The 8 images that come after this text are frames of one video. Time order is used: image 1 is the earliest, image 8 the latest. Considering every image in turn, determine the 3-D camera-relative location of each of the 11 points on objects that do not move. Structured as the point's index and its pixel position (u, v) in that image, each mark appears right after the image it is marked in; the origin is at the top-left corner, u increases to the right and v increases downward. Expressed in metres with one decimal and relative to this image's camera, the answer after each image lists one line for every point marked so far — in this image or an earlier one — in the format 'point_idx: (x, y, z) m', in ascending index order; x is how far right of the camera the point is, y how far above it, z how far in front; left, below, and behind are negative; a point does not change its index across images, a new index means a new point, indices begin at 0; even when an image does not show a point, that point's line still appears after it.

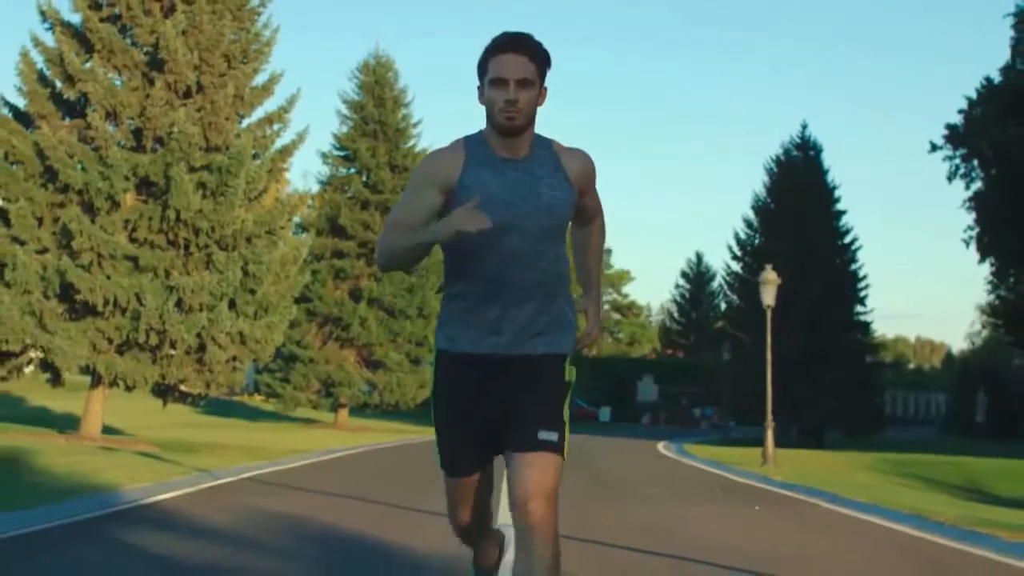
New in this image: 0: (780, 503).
0: (+3.5, -2.7, +17.5) m
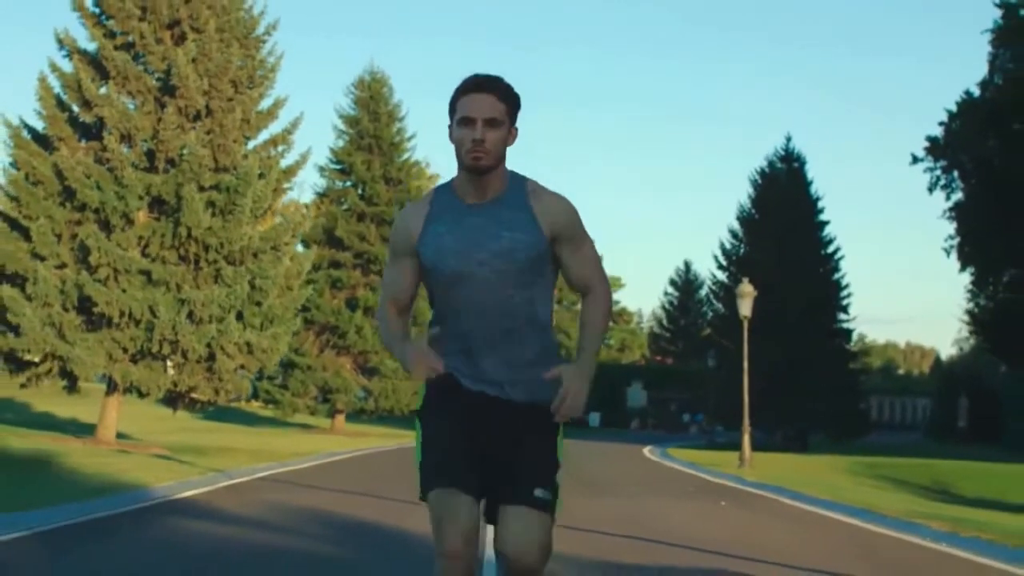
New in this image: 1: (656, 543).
0: (+3.4, -2.9, +19.2) m
1: (+1.5, -2.4, +13.8) m
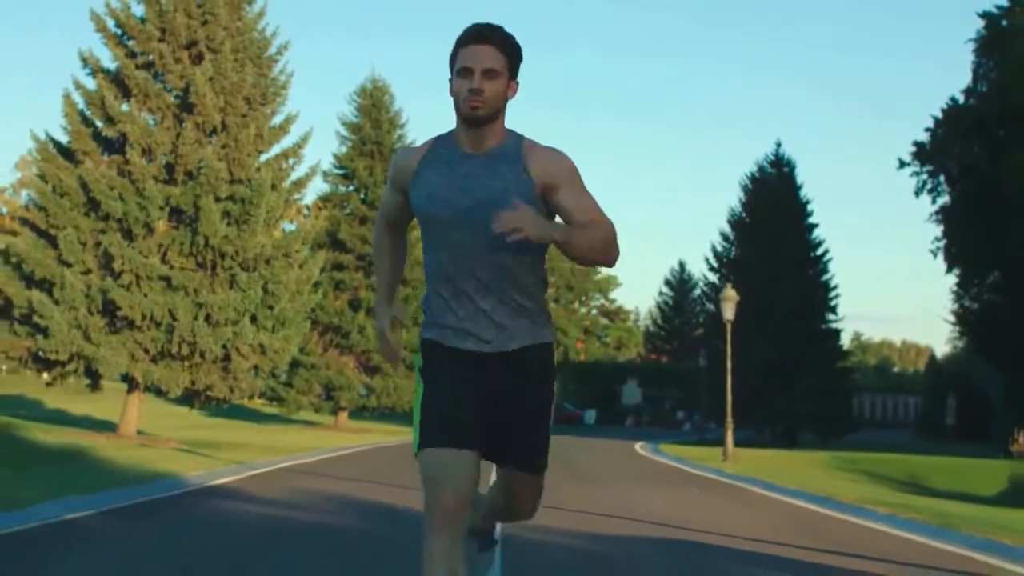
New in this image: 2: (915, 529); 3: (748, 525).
0: (+3.3, -3.1, +21.2) m
1: (+1.4, -2.6, +15.7) m
2: (+4.2, -2.5, +14.5) m
3: (+2.7, -2.6, +15.4) m
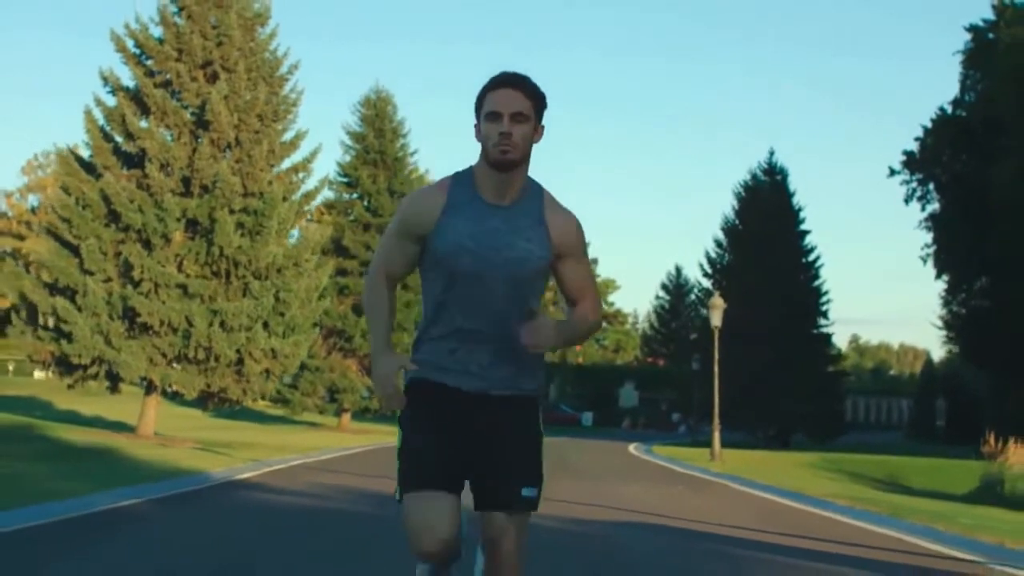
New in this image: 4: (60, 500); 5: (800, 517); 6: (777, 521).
0: (+3.3, -3.2, +23.0) m
1: (+1.4, -2.8, +17.5) m
2: (+4.2, -2.7, +16.2) m
3: (+2.6, -2.8, +17.2) m
4: (-5.3, -2.5, +16.3) m
5: (+3.5, -2.8, +17.0) m
6: (+3.2, -2.8, +16.7) m
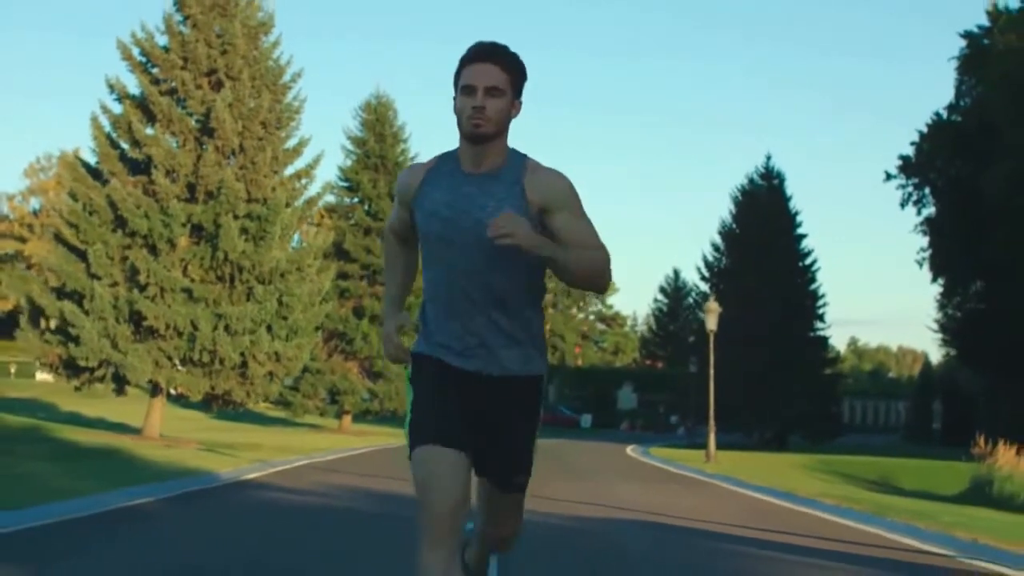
0: (+3.3, -3.3, +23.6) m
1: (+1.4, -2.8, +18.1) m
2: (+4.2, -2.8, +16.9) m
3: (+2.6, -2.8, +17.8) m
4: (-5.3, -2.5, +17.0) m
5: (+3.5, -2.9, +17.6) m
6: (+3.1, -2.8, +17.3) m
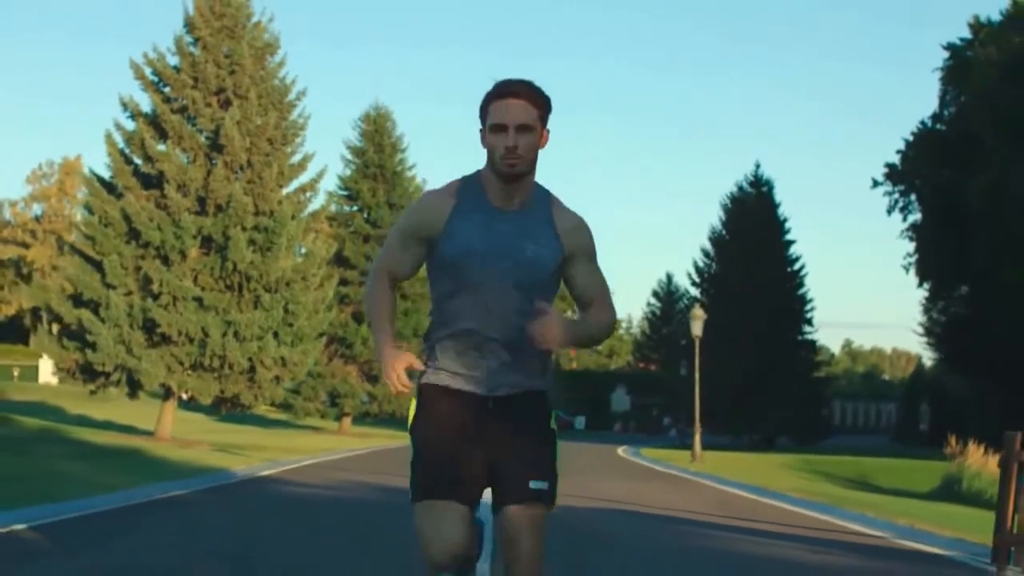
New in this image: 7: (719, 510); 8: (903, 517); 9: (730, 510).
0: (+3.2, -3.5, +25.4) m
1: (+1.3, -3.0, +19.9) m
2: (+4.1, -3.0, +18.6) m
3: (+2.5, -3.0, +19.6) m
4: (-5.4, -2.7, +18.7) m
5: (+3.4, -3.0, +19.4) m
6: (+3.0, -3.0, +19.1) m
7: (+2.8, -3.0, +19.0) m
8: (+4.7, -2.8, +17.1) m
9: (+2.9, -3.0, +19.2) m
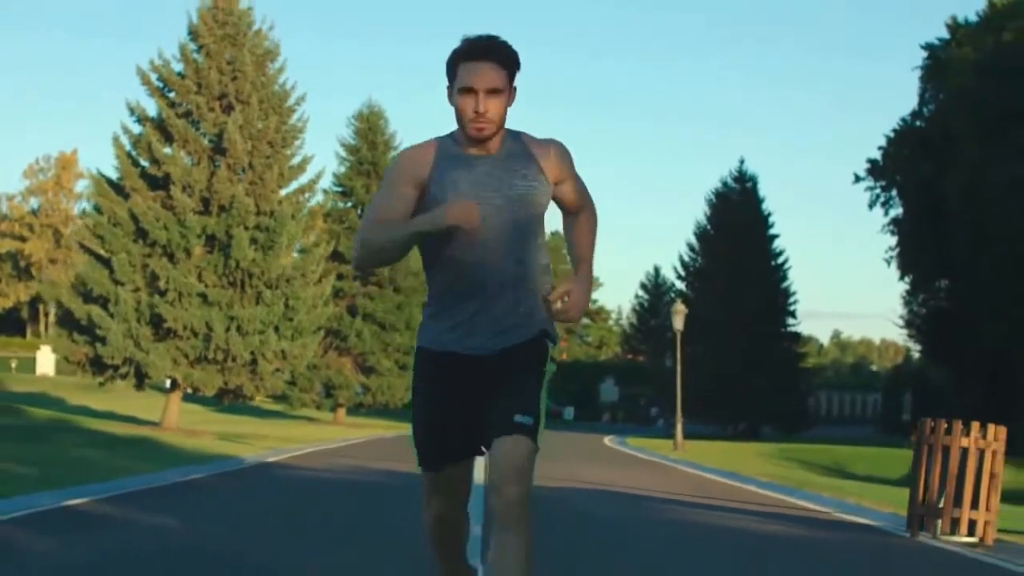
0: (+3.0, -3.5, +27.2) m
1: (+1.1, -3.0, +21.7) m
2: (+3.9, -3.0, +20.4) m
3: (+2.4, -3.0, +21.3) m
4: (-5.6, -2.8, +20.5) m
5: (+3.2, -3.1, +21.2) m
6: (+2.9, -3.0, +20.9) m
7: (+2.6, -3.0, +20.8) m
8: (+4.6, -2.8, +18.9) m
9: (+2.8, -3.0, +20.9) m
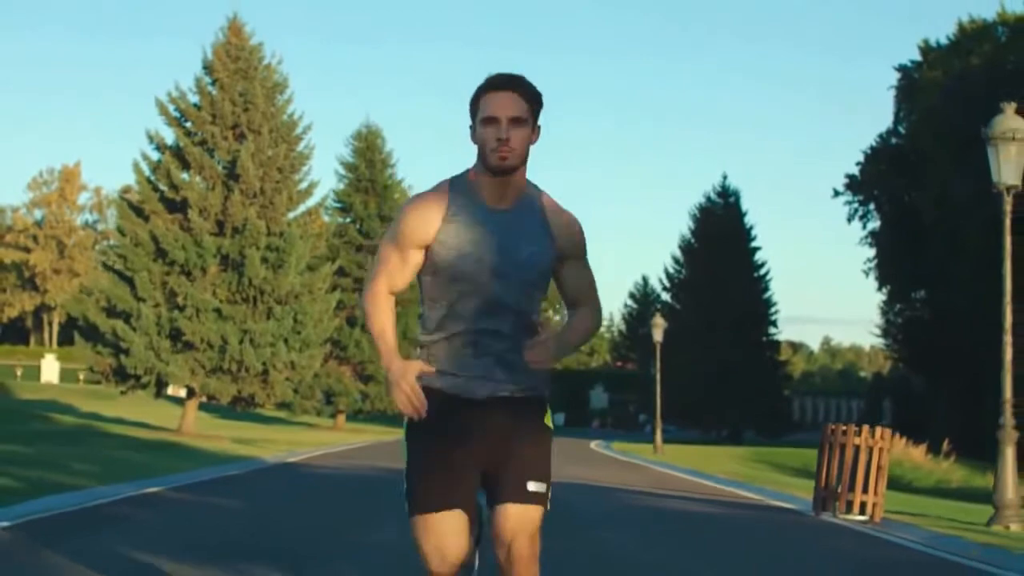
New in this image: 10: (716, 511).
0: (+2.8, -3.9, +30.2) m
1: (+0.9, -3.4, +24.7) m
2: (+3.8, -3.3, +23.5) m
3: (+2.2, -3.4, +24.4) m
4: (-5.7, -3.1, +23.5) m
5: (+3.1, -3.4, +24.3) m
6: (+2.7, -3.4, +24.0) m
7: (+2.4, -3.4, +23.9) m
8: (+4.5, -3.2, +22.0) m
9: (+2.6, -3.4, +24.0) m
10: (+2.6, -3.0, +19.1) m
